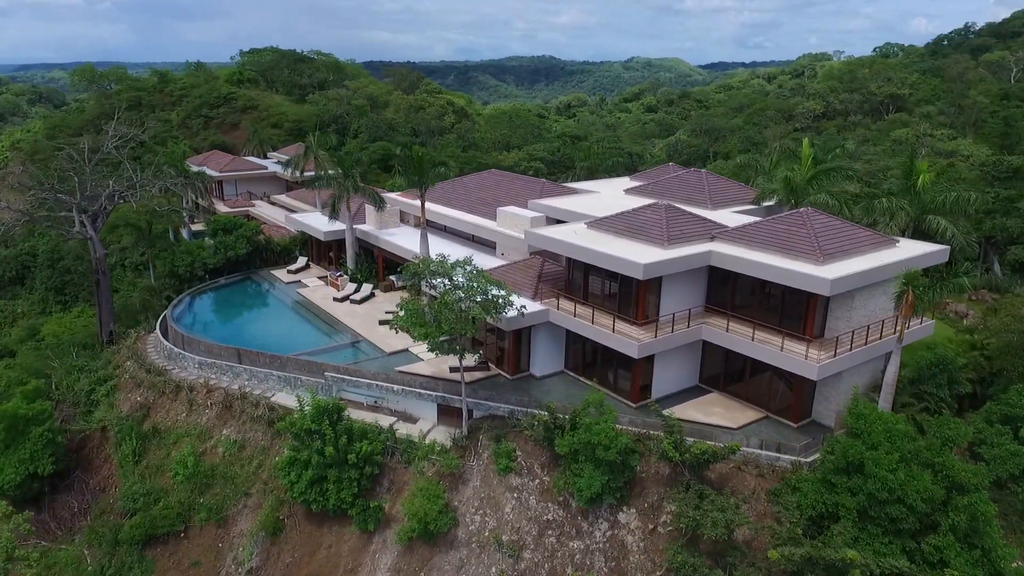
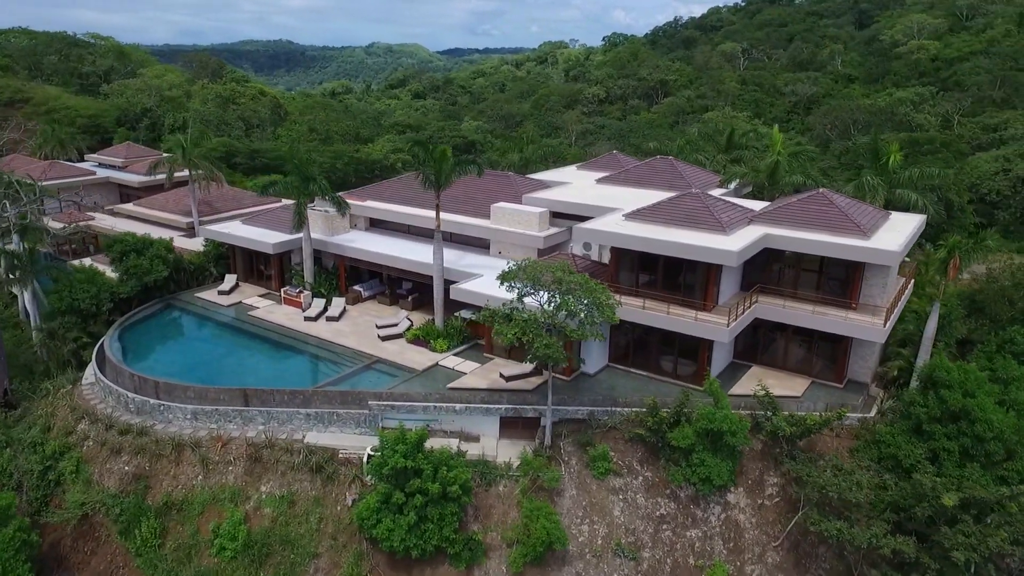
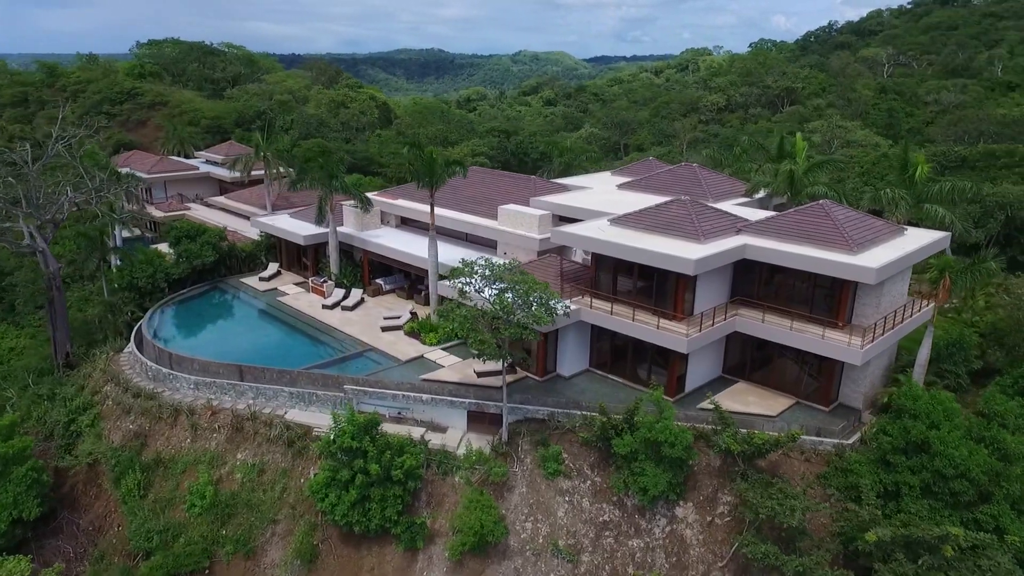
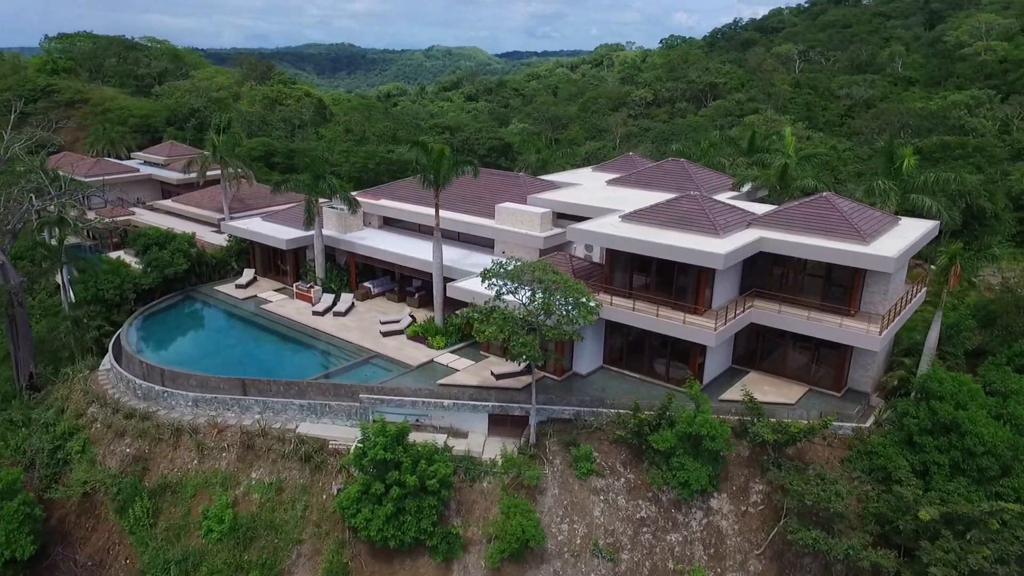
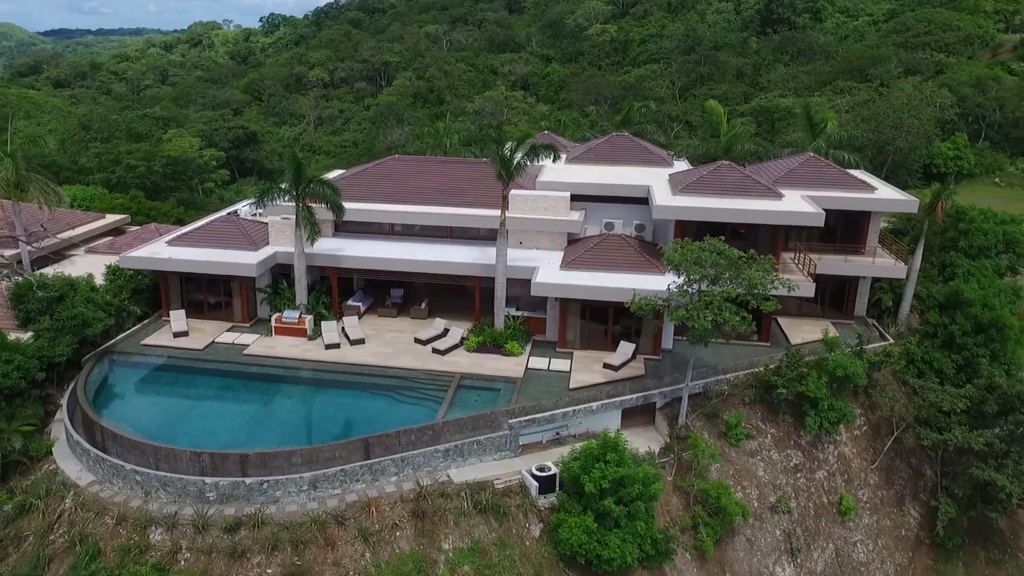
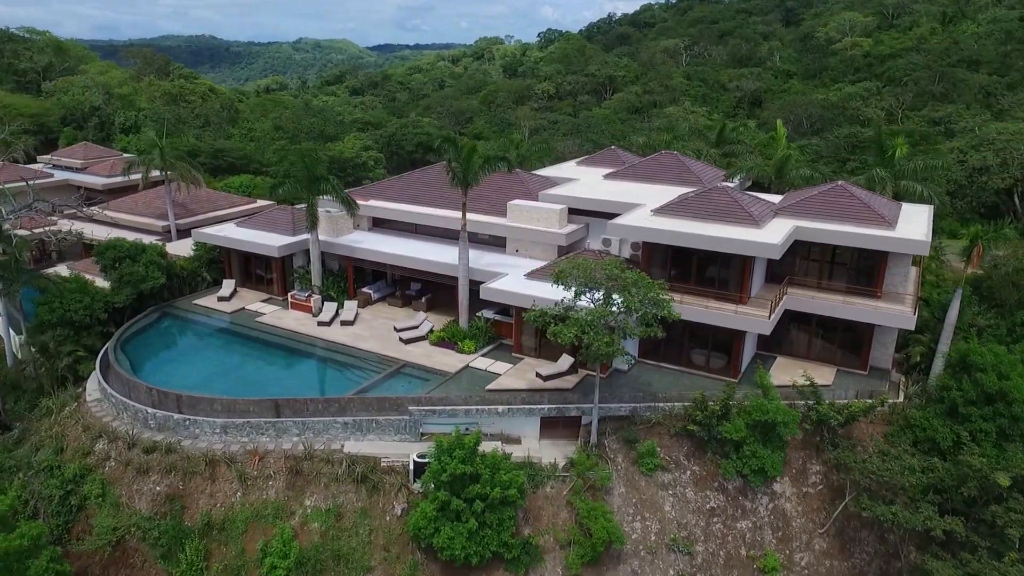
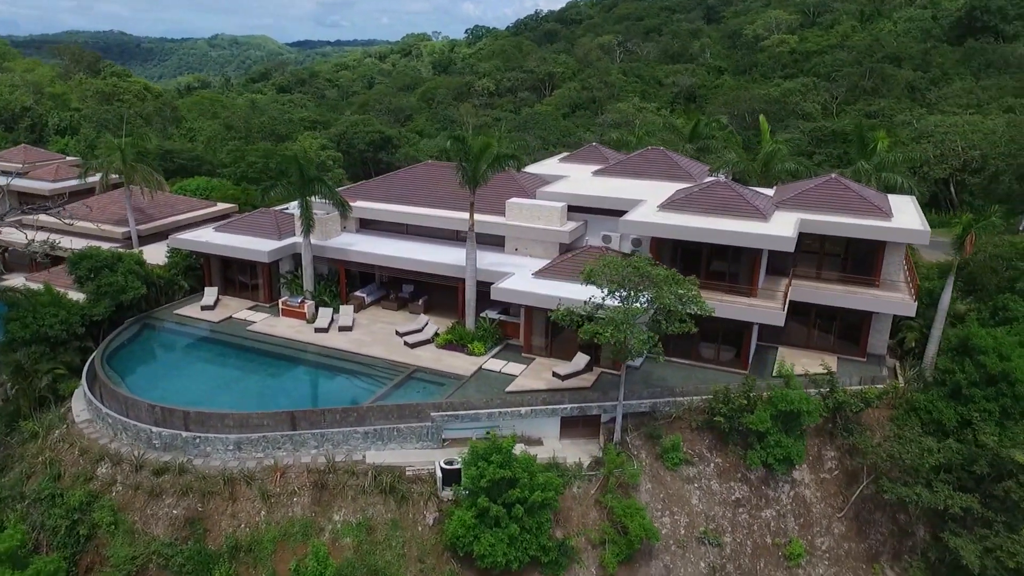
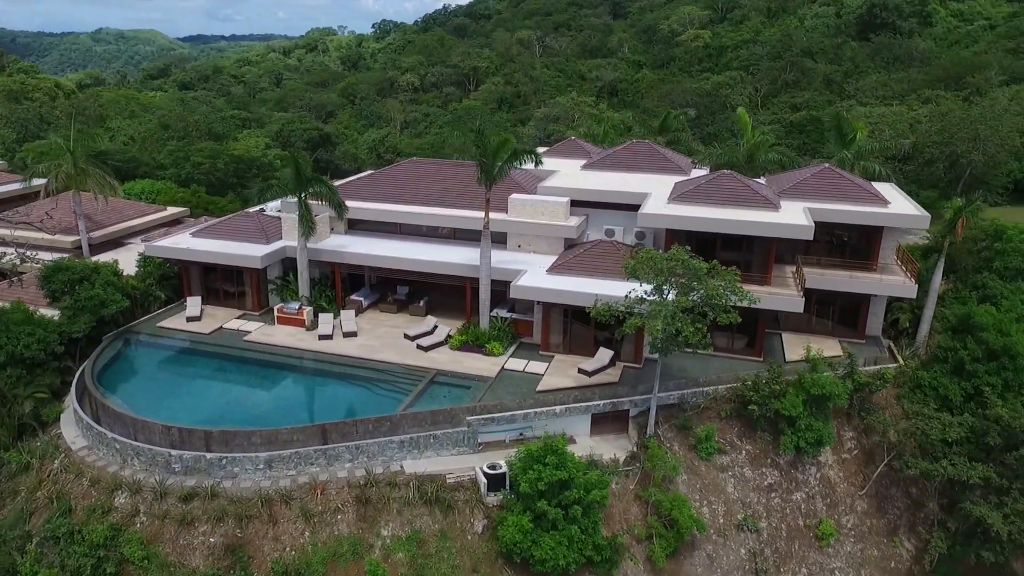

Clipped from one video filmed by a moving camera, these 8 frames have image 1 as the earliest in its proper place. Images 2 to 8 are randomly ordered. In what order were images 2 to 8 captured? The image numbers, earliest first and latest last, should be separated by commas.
3, 4, 2, 6, 7, 8, 5
